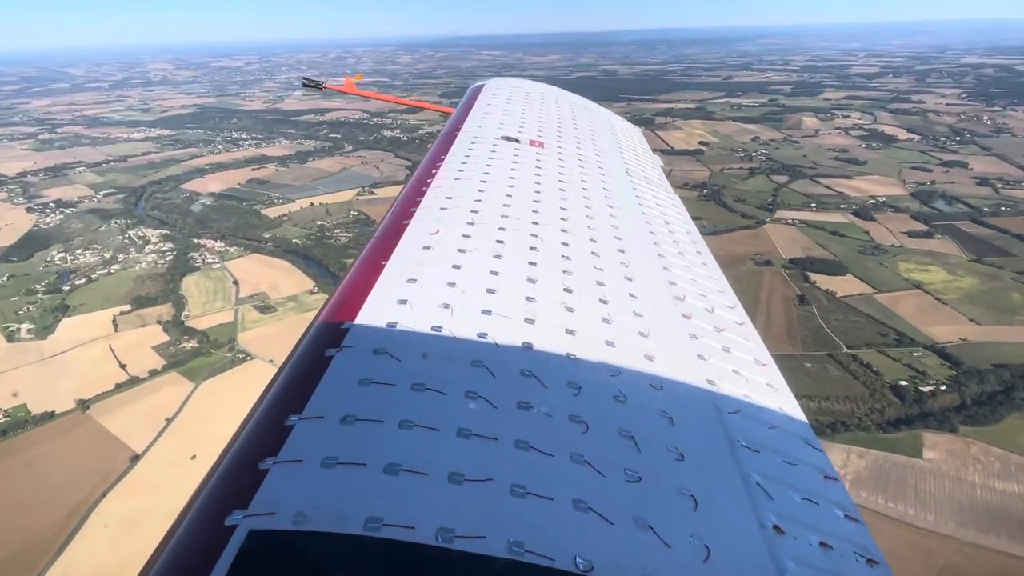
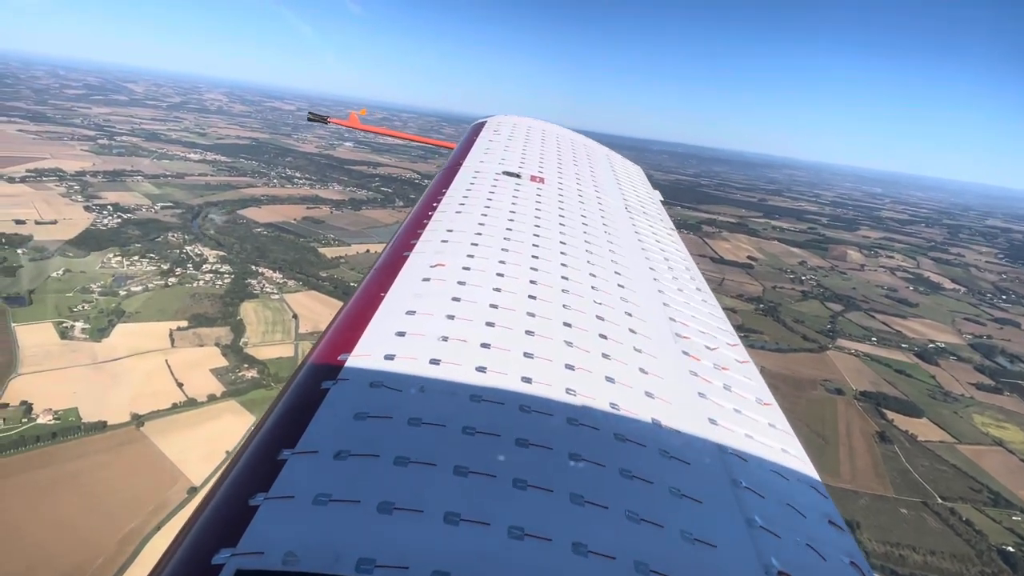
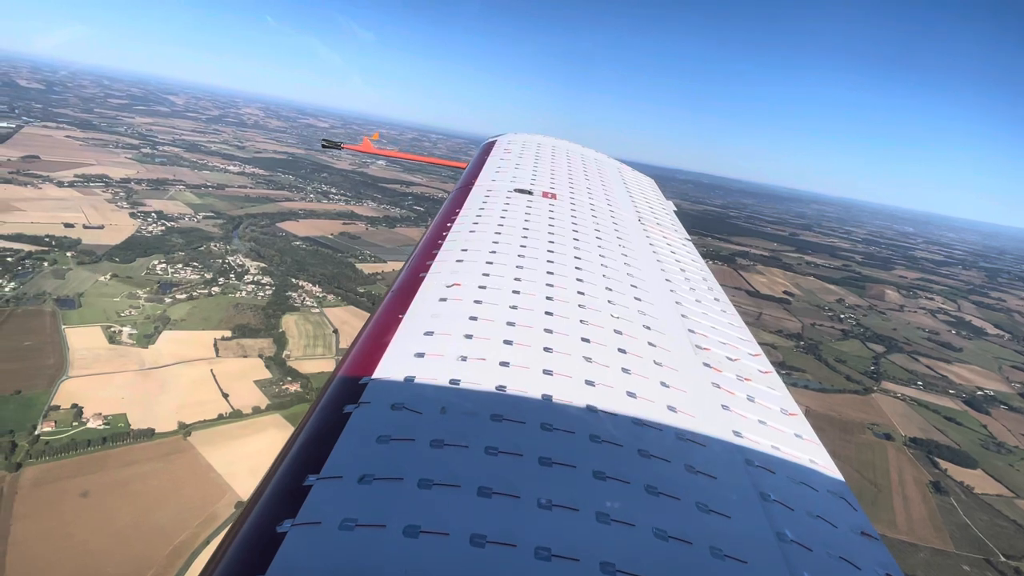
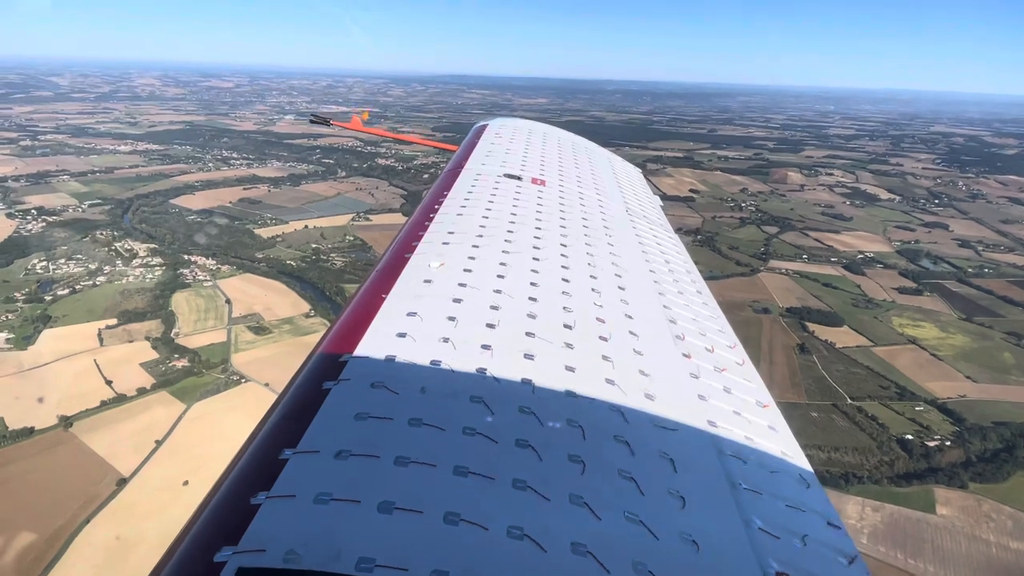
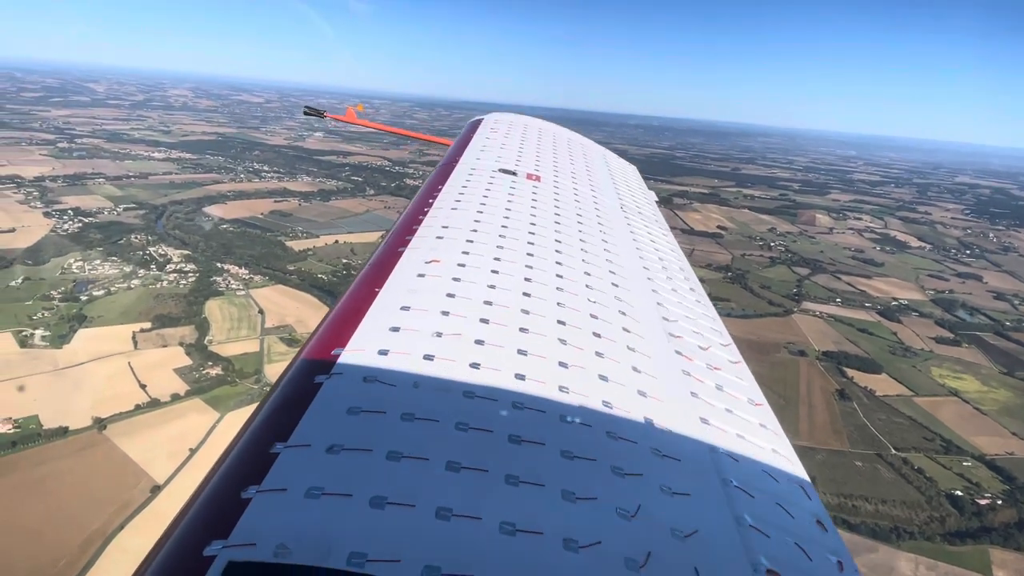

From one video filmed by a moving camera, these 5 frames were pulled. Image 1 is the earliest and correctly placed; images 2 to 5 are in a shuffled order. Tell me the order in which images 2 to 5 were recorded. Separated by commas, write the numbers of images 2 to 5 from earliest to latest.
4, 5, 2, 3
